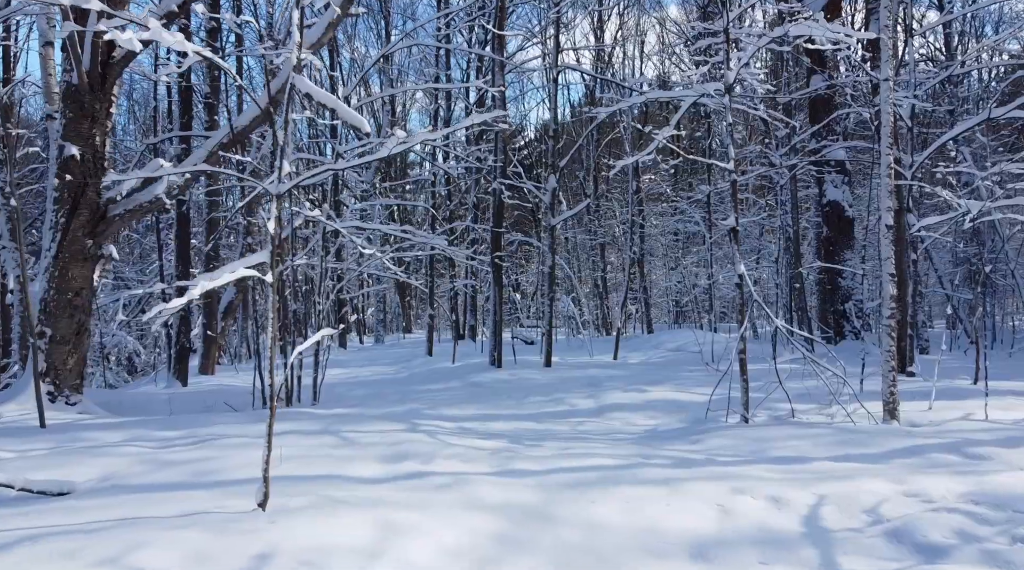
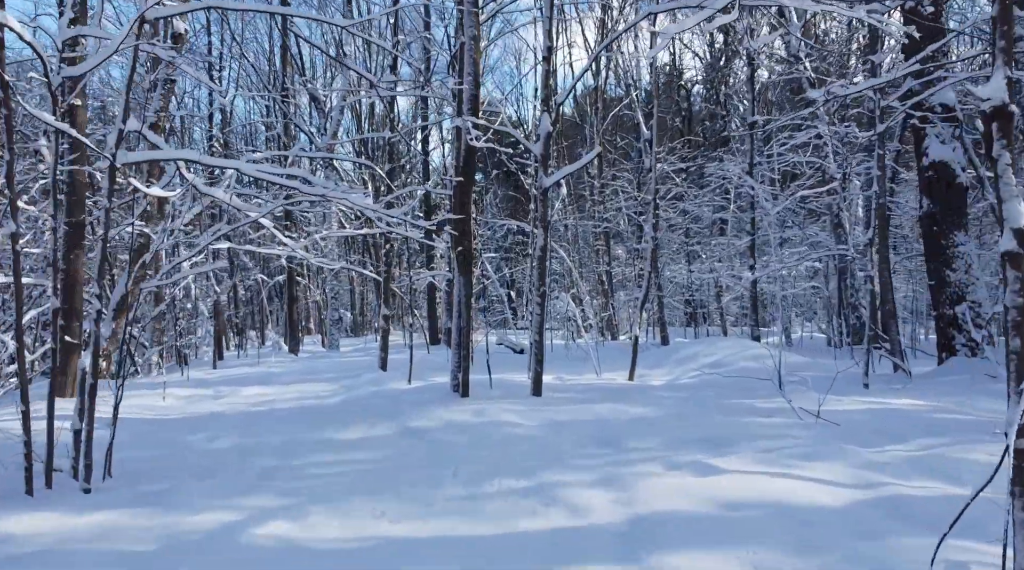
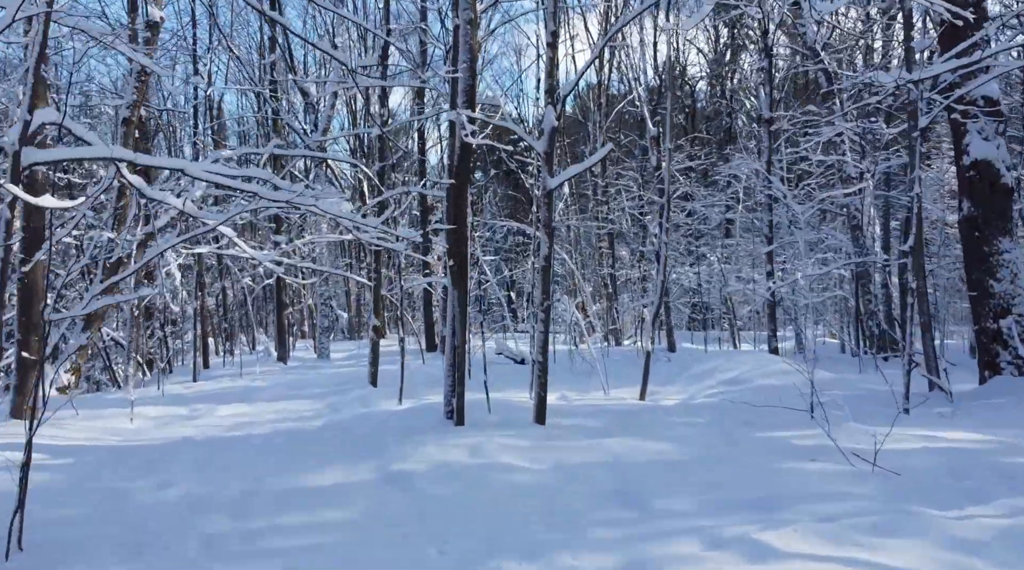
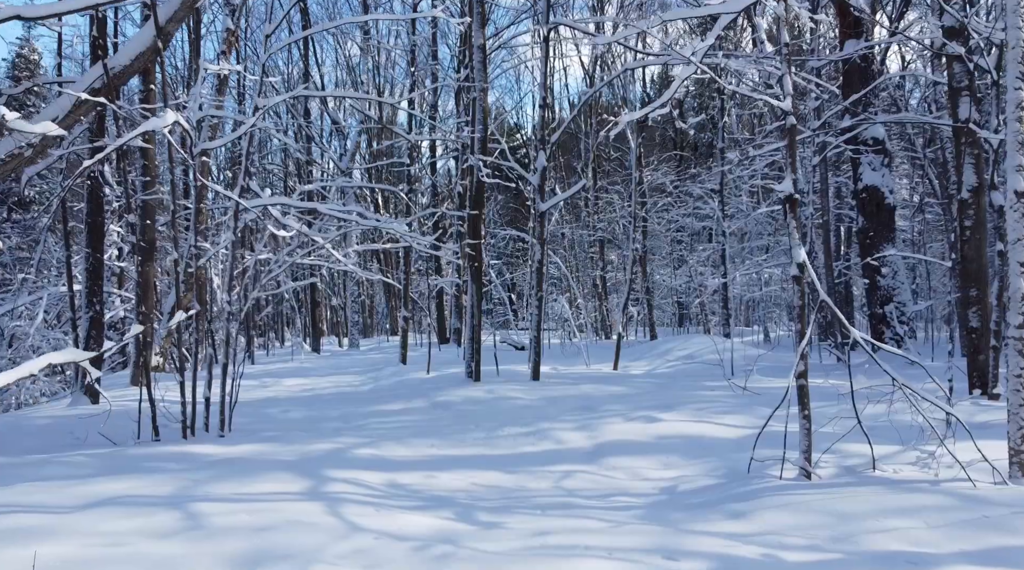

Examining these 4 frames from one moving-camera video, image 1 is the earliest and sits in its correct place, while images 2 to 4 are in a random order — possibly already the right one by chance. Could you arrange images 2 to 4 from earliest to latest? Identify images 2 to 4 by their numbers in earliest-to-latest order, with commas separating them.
4, 2, 3
